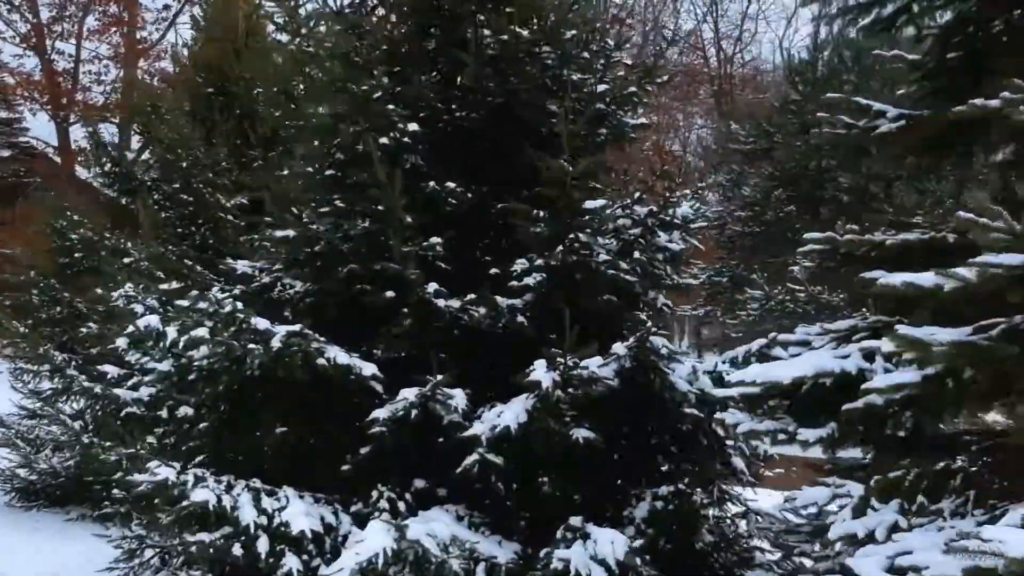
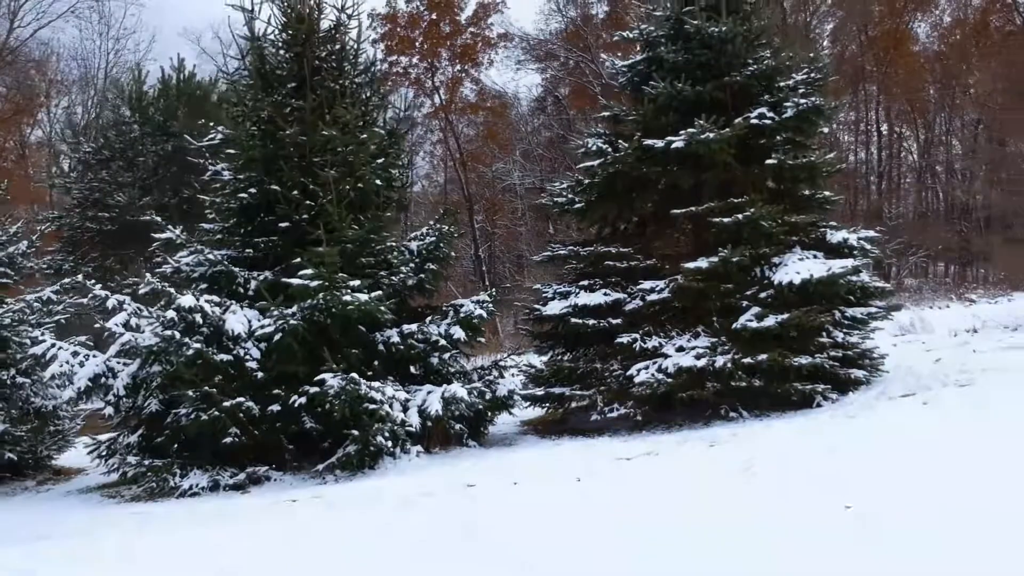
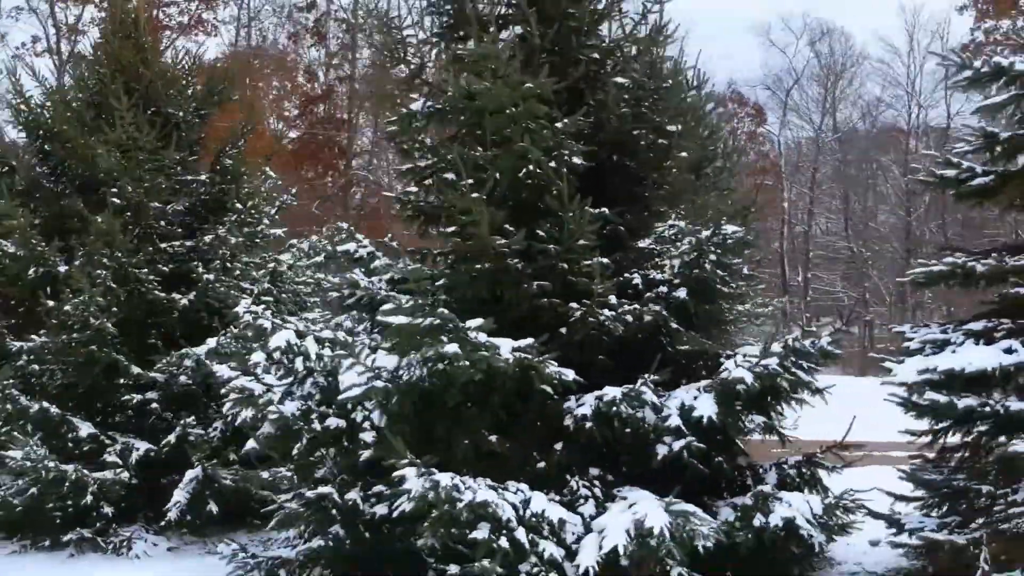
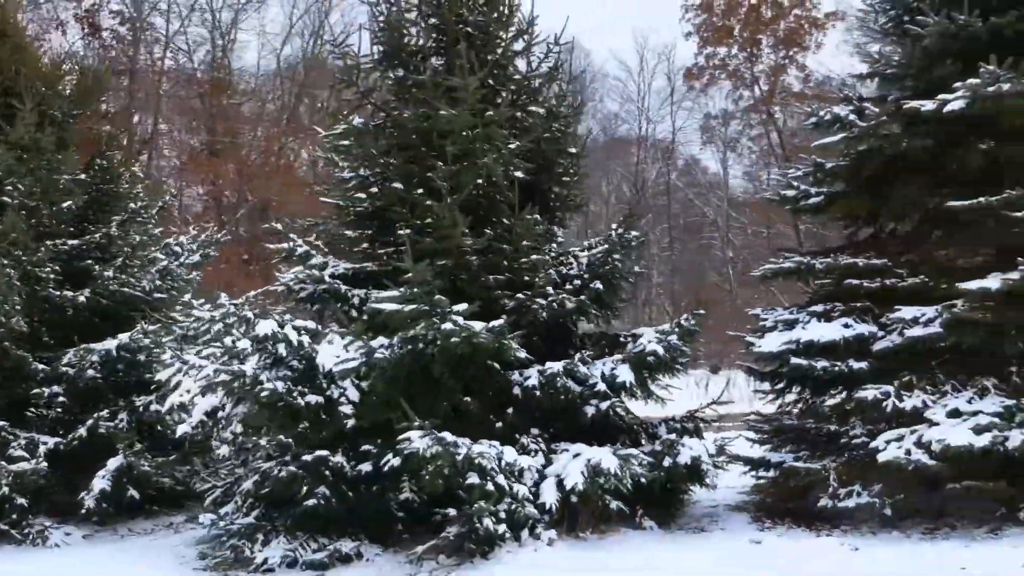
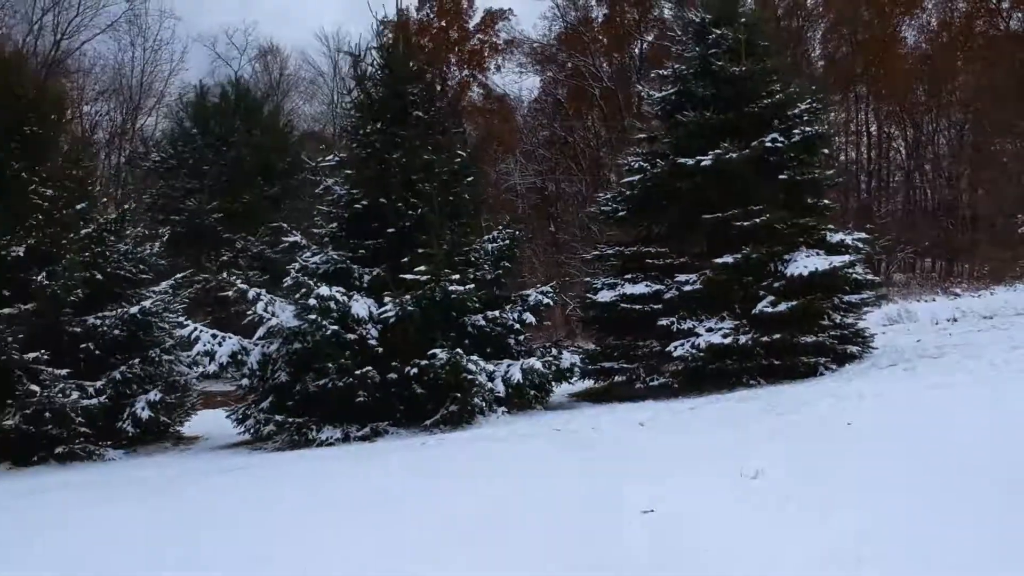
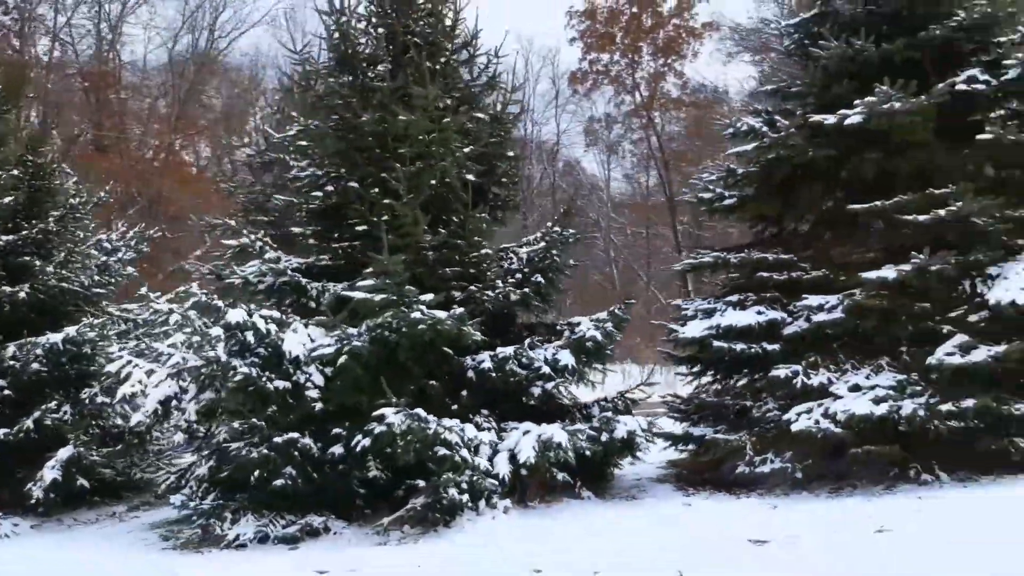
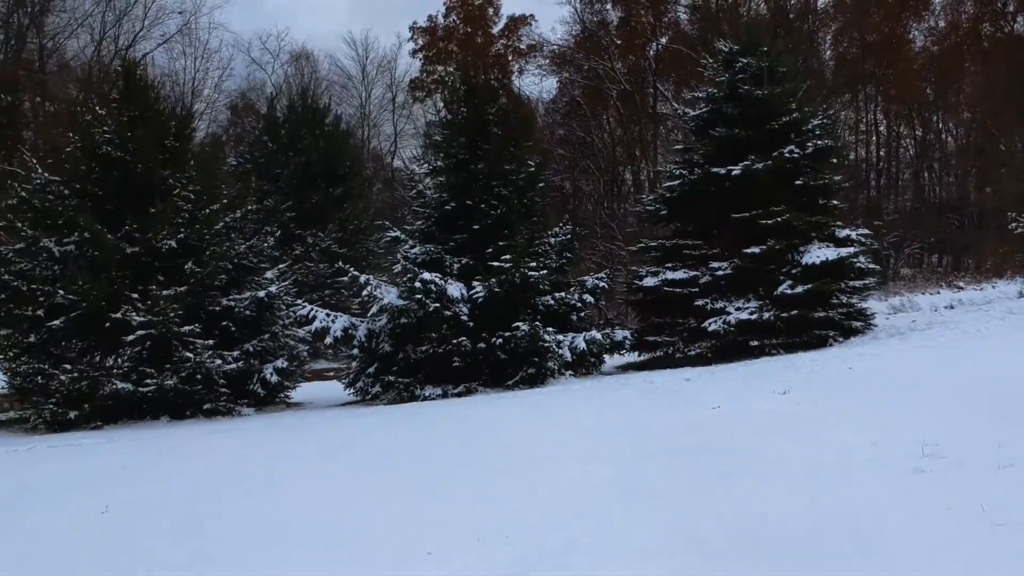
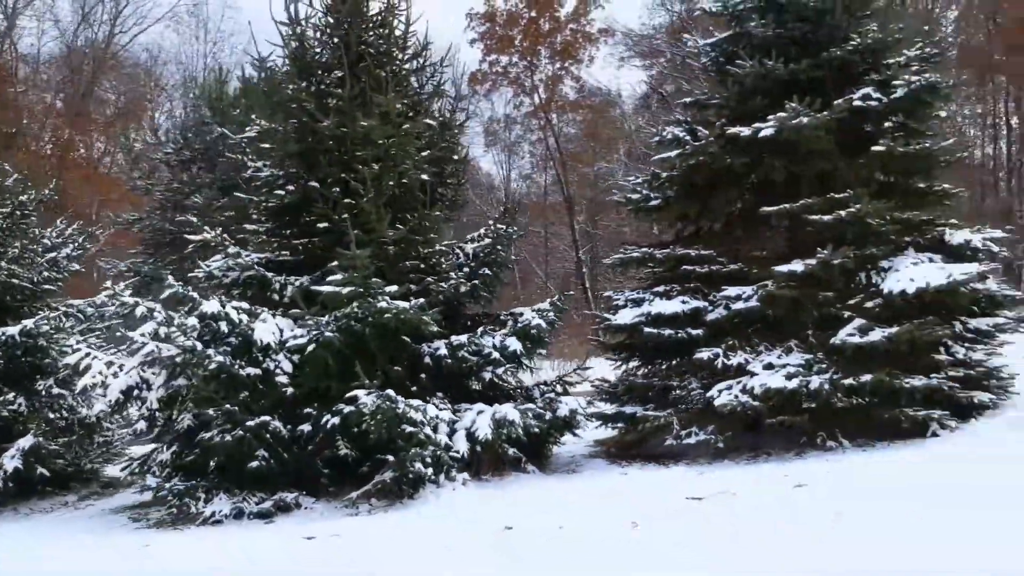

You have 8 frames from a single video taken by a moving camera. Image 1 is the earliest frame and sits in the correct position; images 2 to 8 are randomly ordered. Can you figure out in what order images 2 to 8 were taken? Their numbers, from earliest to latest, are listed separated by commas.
3, 4, 6, 8, 2, 5, 7
